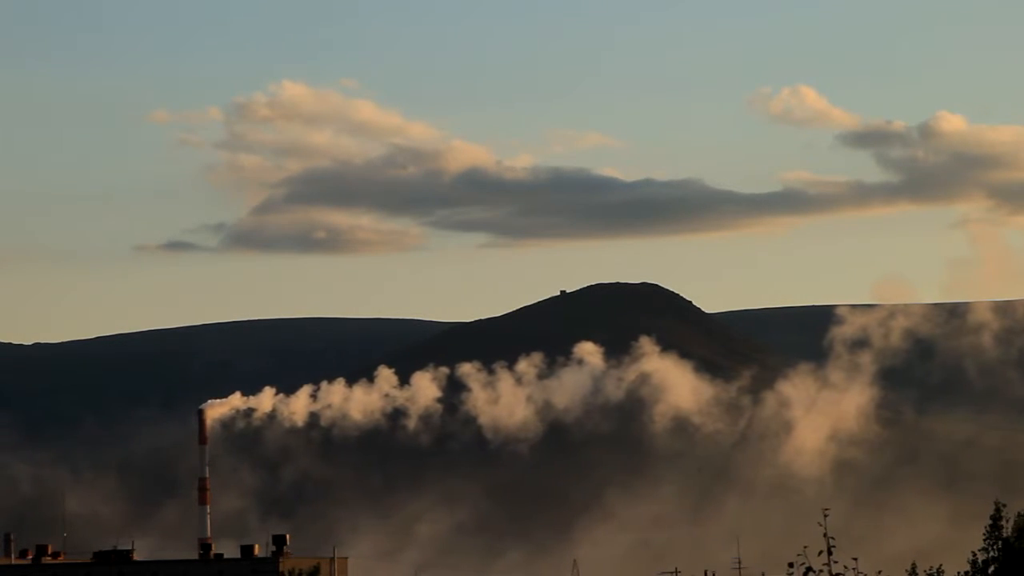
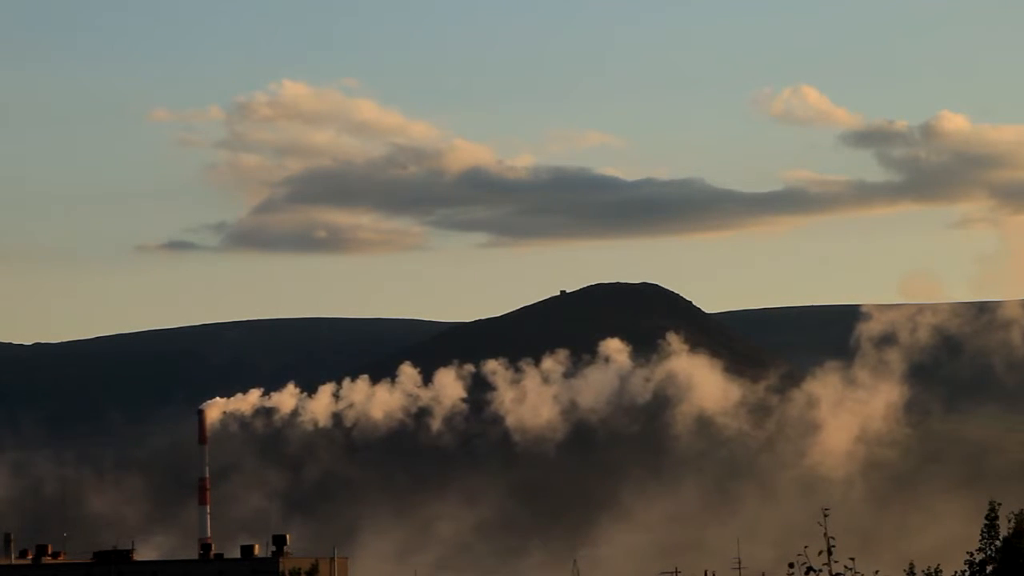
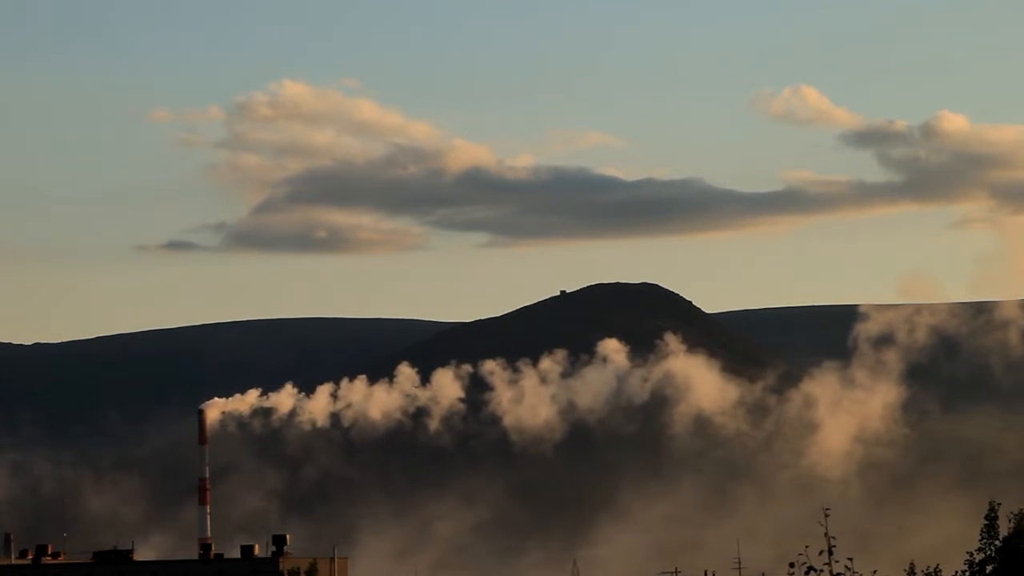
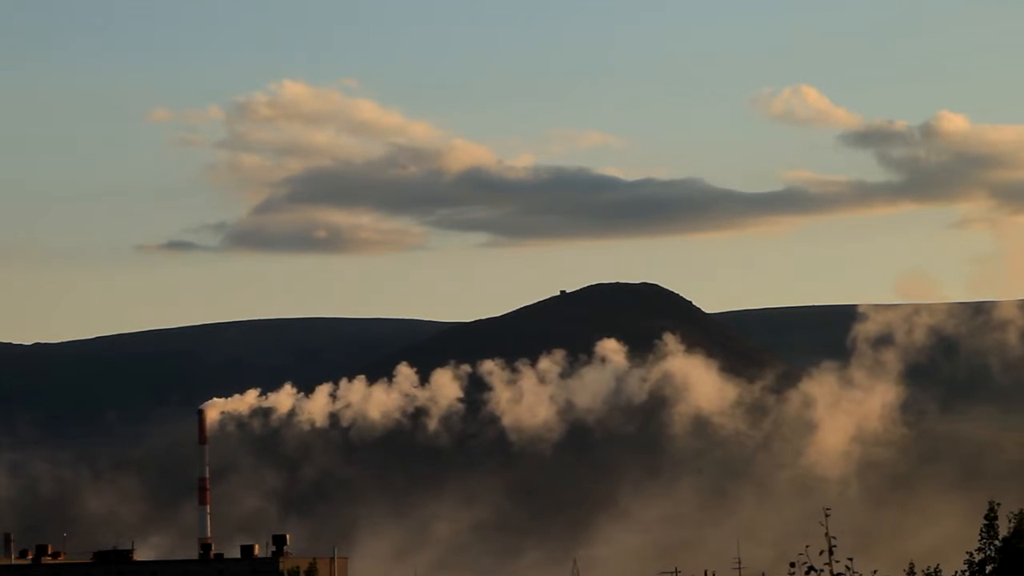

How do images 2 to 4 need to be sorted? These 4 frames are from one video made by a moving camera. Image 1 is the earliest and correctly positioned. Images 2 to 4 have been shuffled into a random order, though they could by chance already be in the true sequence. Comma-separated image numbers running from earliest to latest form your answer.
4, 3, 2
